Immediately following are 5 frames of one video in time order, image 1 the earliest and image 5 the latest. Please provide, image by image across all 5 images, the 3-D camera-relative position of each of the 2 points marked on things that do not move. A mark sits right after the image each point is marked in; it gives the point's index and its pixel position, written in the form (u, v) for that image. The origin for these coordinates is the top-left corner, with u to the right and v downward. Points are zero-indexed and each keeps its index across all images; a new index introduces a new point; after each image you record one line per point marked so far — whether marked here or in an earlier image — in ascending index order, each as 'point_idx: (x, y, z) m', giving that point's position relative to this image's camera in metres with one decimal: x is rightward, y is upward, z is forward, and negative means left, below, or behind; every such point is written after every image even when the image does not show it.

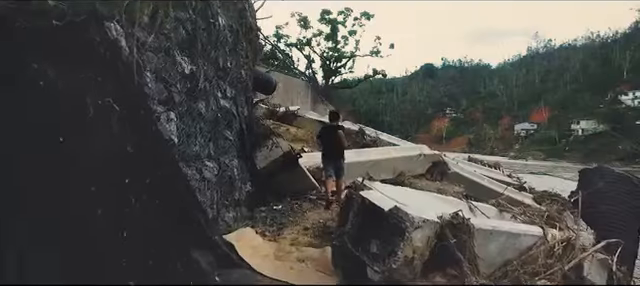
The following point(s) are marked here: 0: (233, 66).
0: (-1.2, +1.0, +5.5) m
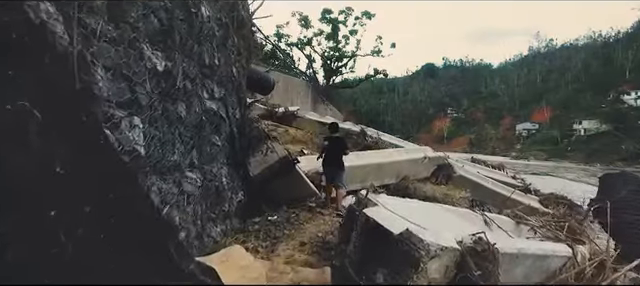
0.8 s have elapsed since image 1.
0: (-1.2, +1.0, +5.0) m
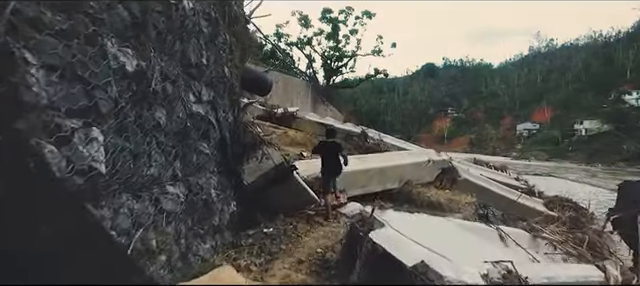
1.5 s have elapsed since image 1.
0: (-1.2, +0.9, +4.6) m
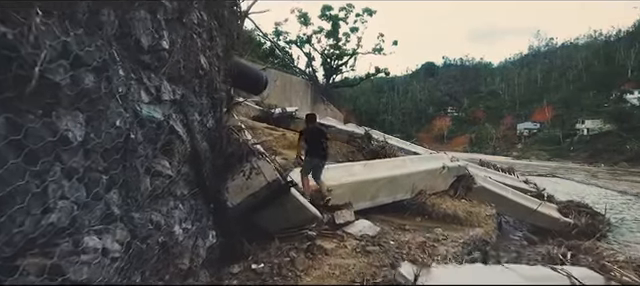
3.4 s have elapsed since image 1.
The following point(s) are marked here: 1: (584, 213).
0: (-1.2, +0.8, +3.4) m
1: (+6.2, -1.7, +9.6) m
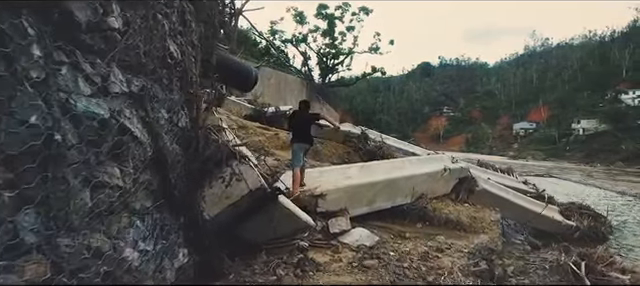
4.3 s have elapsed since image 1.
0: (-1.2, +0.8, +2.8) m
1: (+6.1, -1.7, +9.0) m
